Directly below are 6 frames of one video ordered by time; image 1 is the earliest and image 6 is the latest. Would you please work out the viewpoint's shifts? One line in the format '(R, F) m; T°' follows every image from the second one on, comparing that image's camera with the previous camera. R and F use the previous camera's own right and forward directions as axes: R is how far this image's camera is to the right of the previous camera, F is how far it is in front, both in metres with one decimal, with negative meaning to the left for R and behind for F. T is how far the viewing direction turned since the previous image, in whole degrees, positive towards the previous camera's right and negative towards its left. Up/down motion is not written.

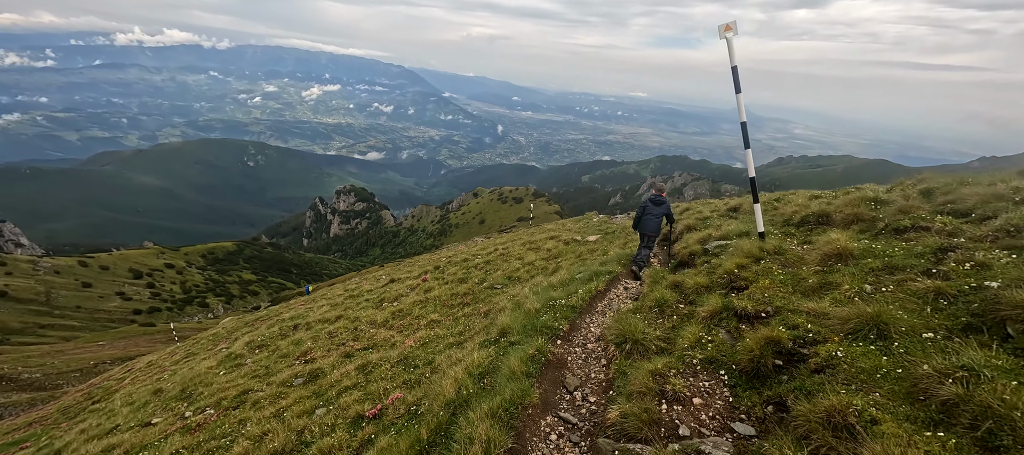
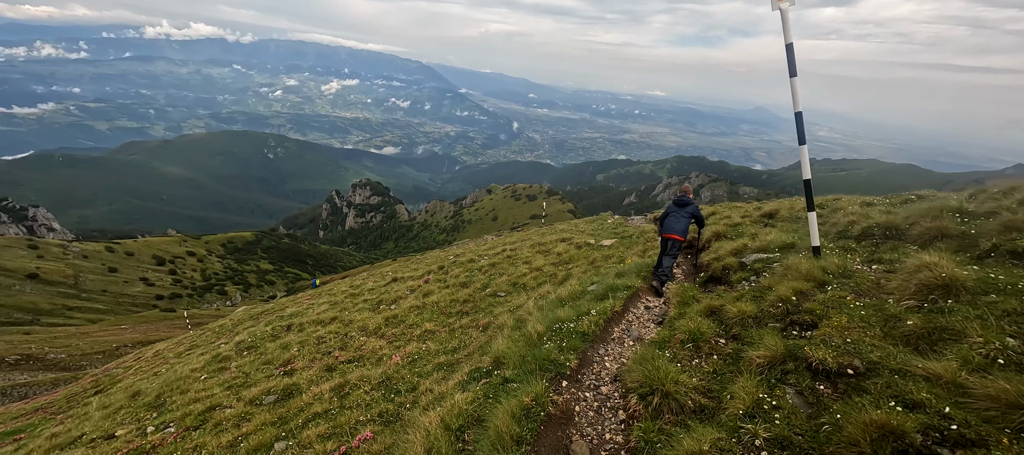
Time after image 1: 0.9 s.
(+0.3, +1.9) m; -2°
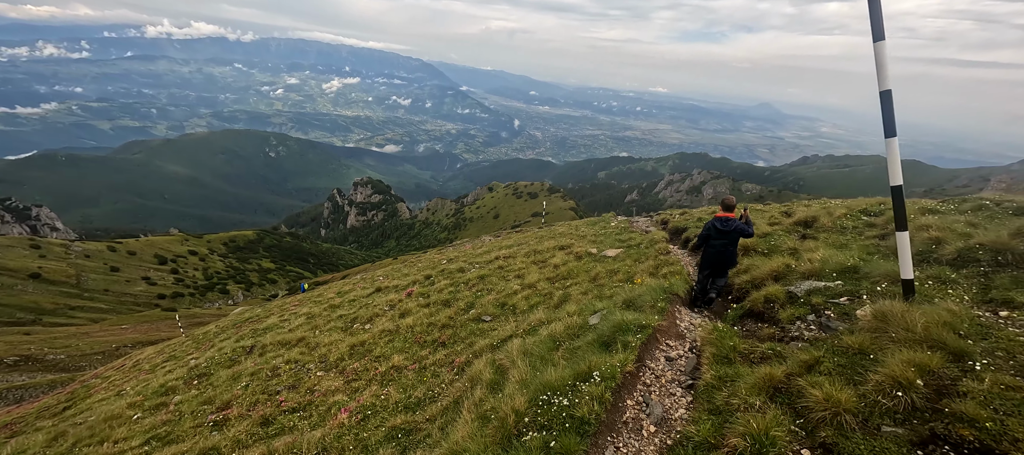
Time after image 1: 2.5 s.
(+0.5, +2.8) m; 0°
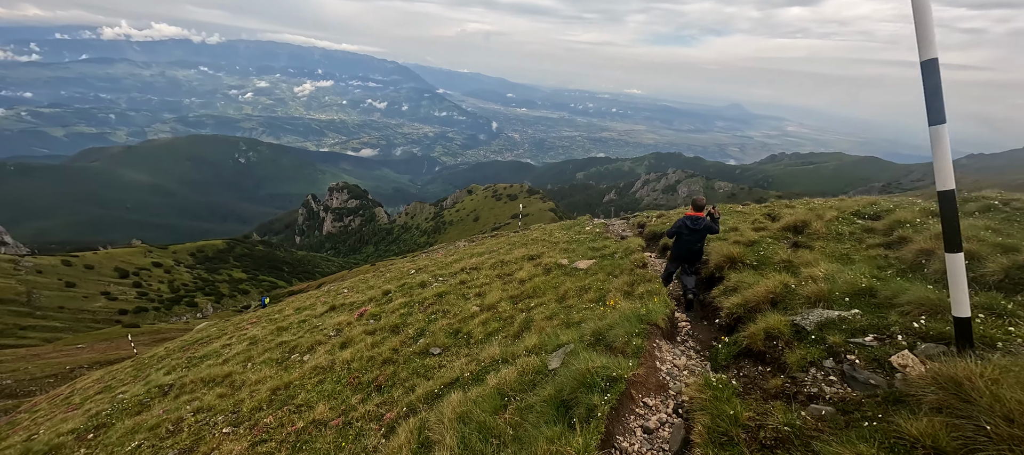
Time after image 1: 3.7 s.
(+0.8, +2.2) m; +3°
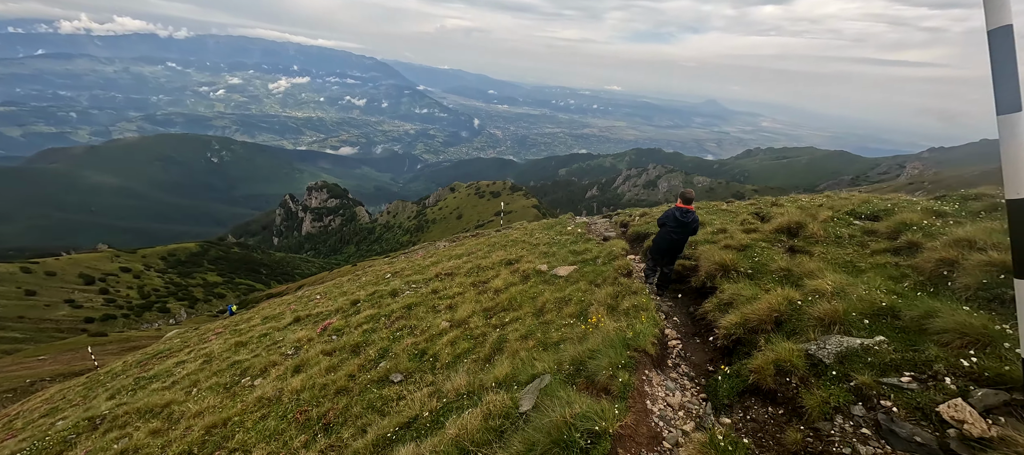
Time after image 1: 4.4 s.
(+0.4, +1.4) m; +2°
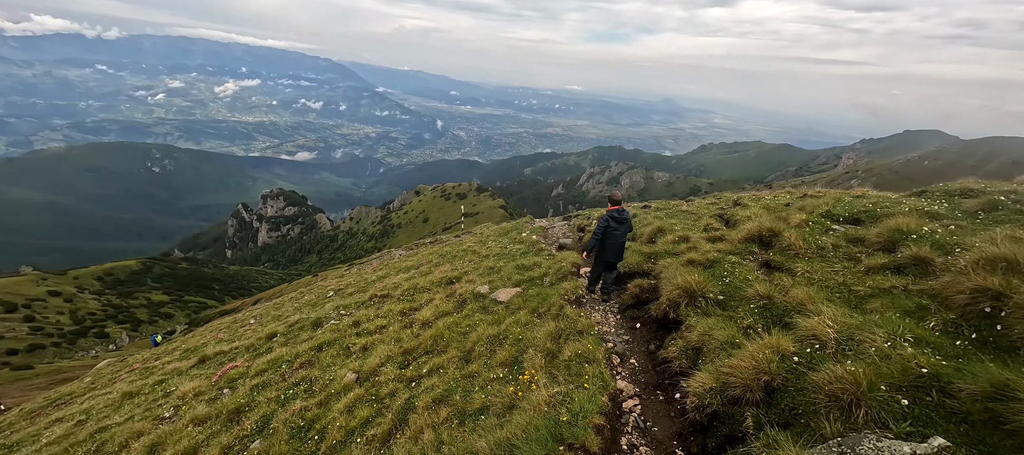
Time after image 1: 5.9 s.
(+1.2, +2.7) m; +4°
